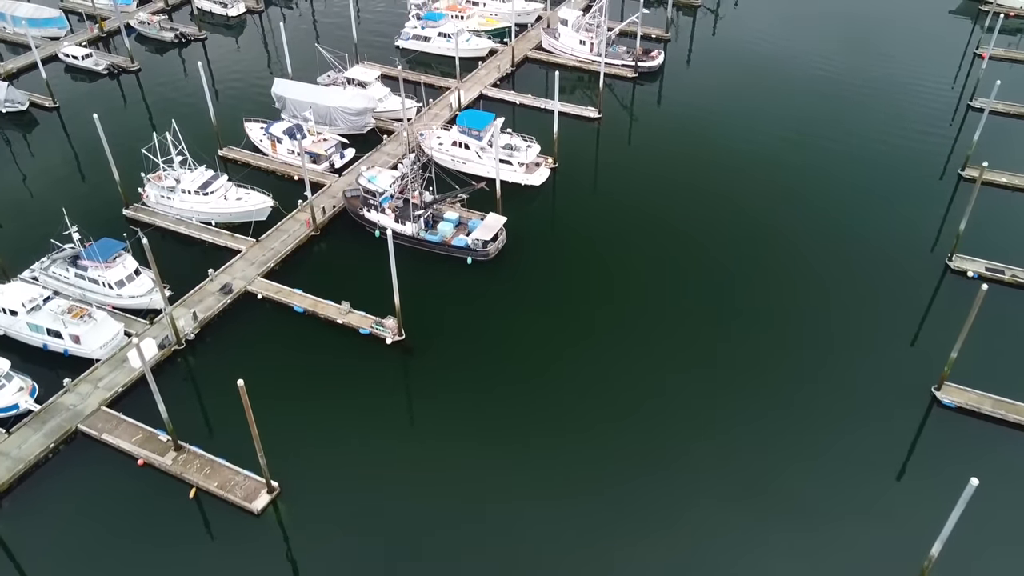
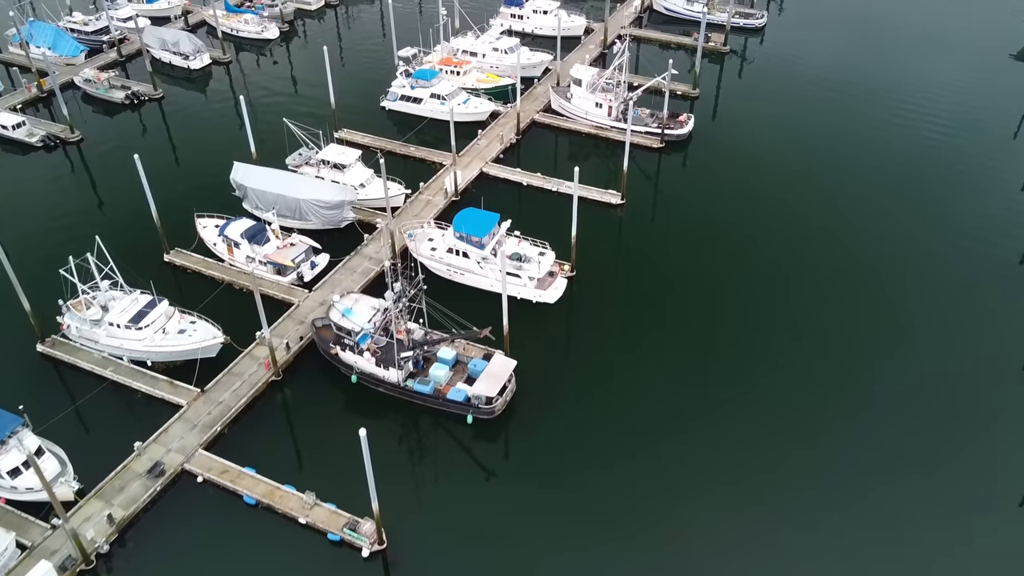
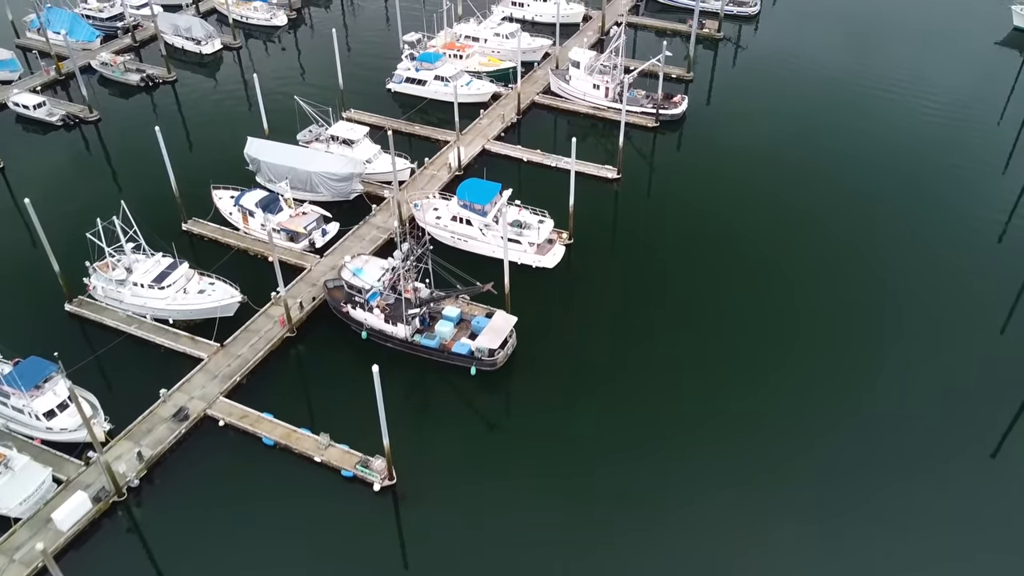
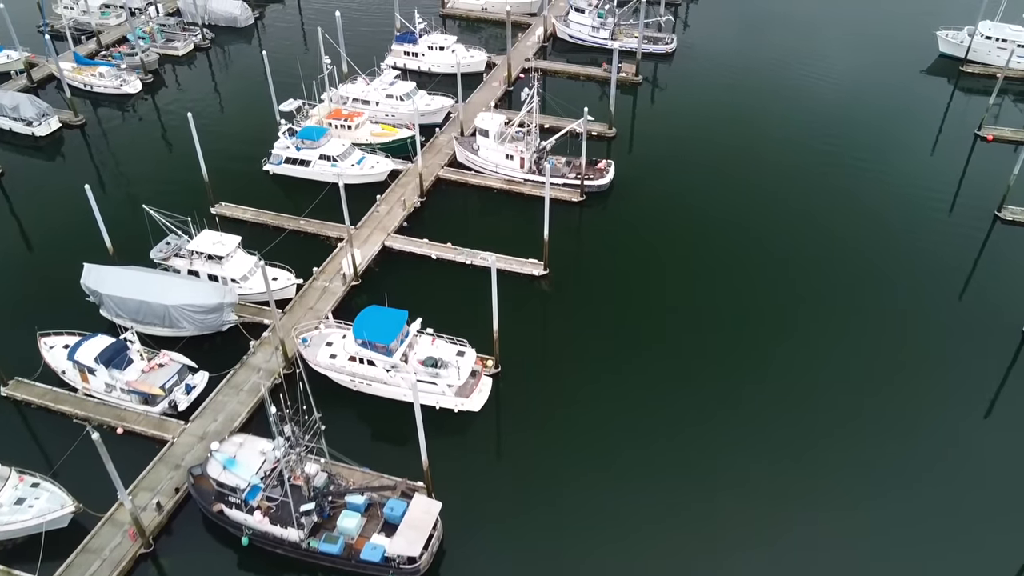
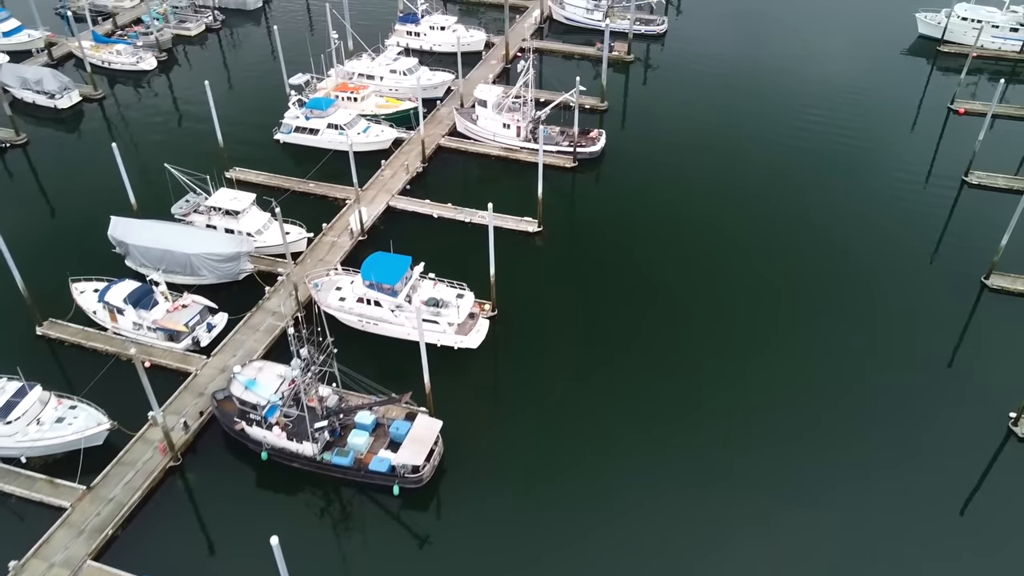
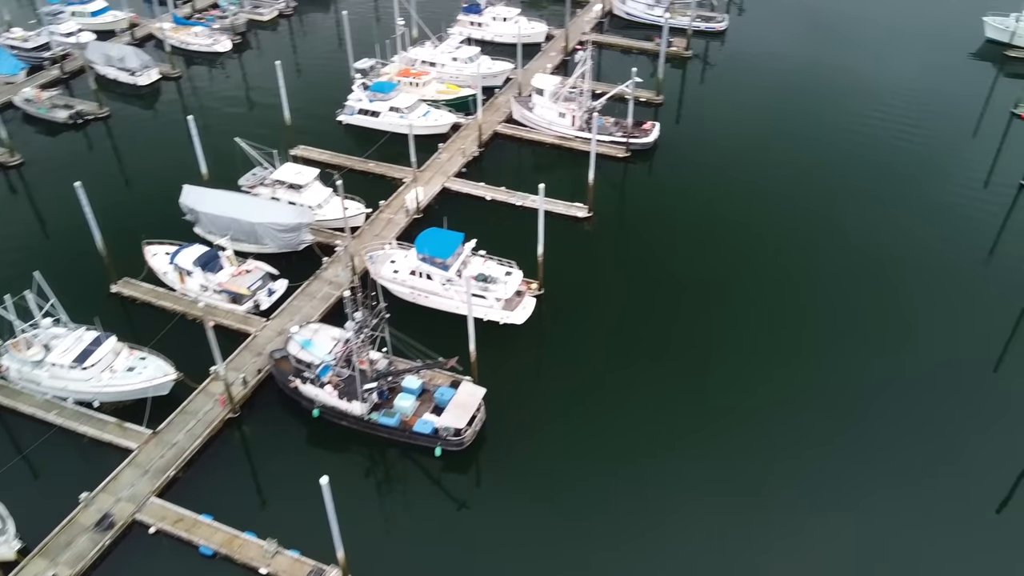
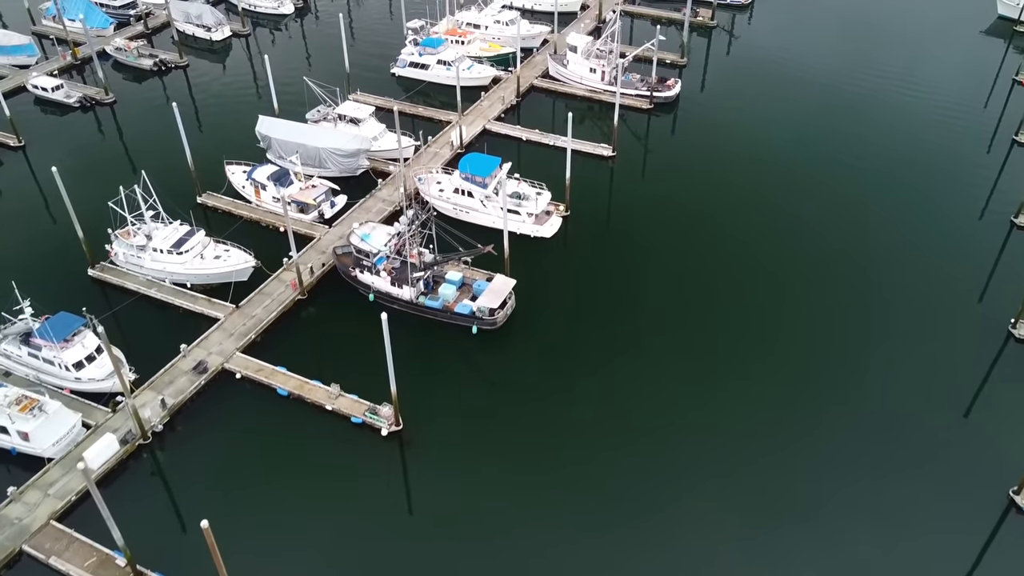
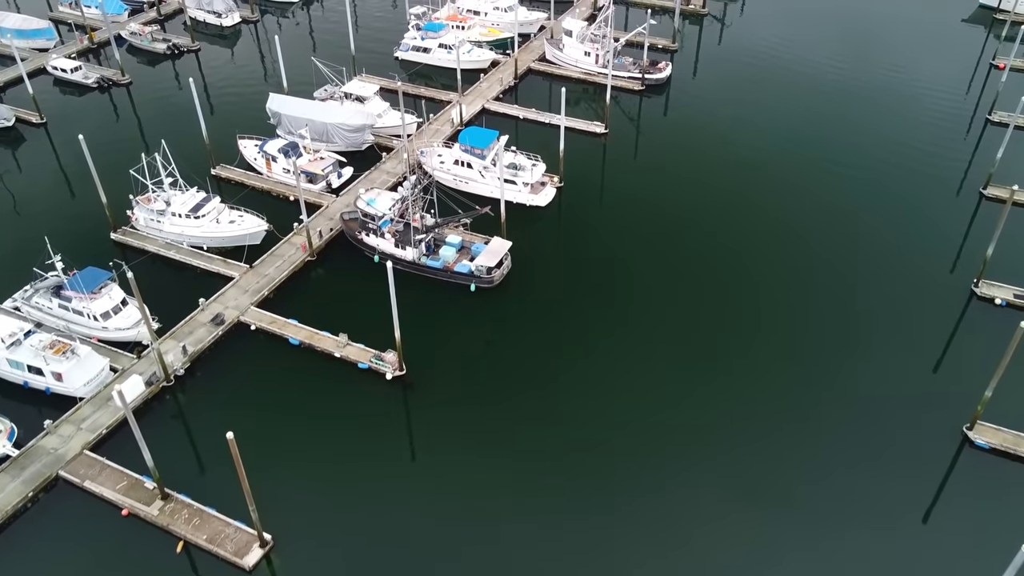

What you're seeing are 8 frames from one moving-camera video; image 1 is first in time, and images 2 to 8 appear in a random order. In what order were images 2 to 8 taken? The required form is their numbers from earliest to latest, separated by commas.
8, 7, 3, 2, 6, 5, 4
